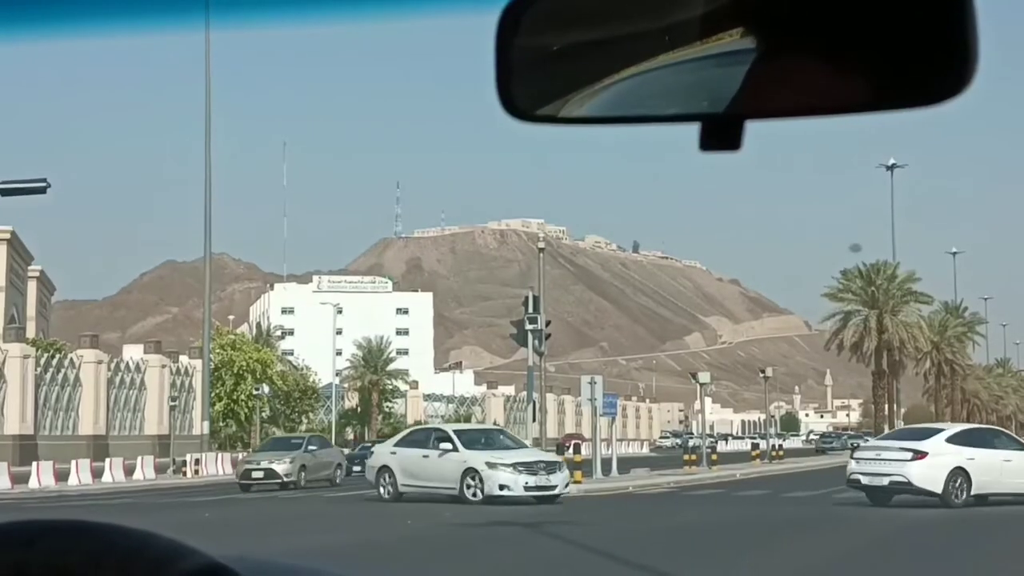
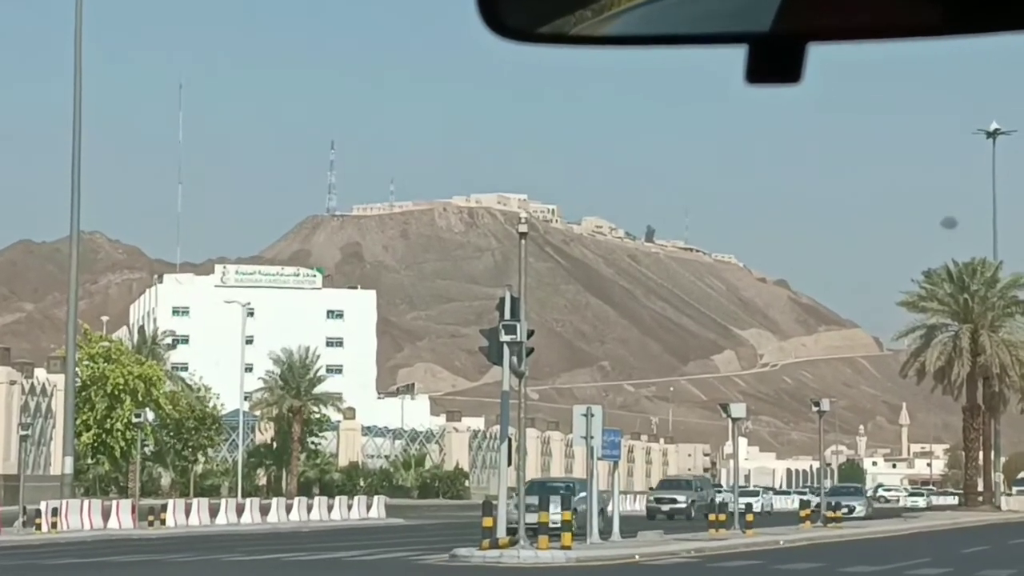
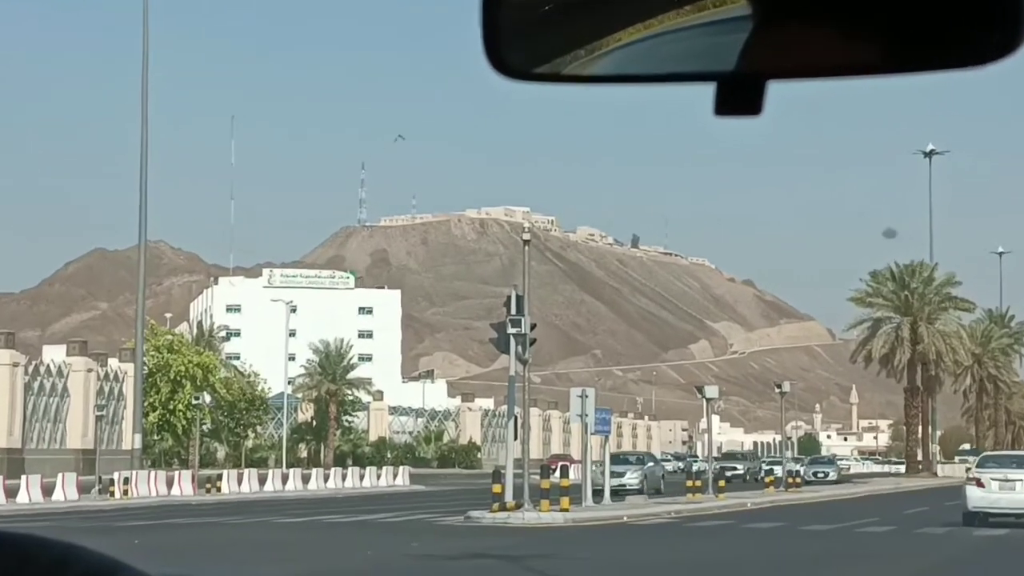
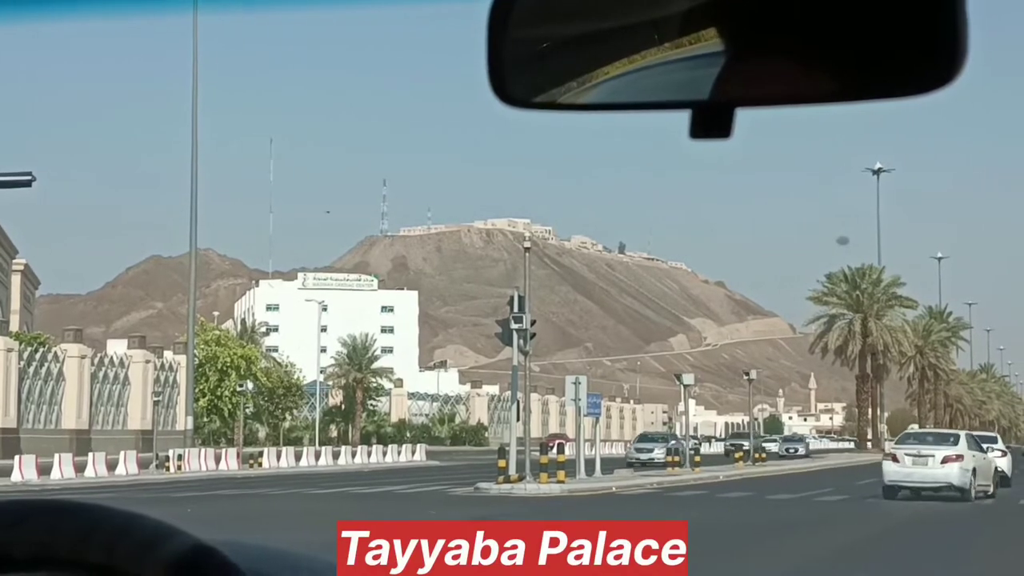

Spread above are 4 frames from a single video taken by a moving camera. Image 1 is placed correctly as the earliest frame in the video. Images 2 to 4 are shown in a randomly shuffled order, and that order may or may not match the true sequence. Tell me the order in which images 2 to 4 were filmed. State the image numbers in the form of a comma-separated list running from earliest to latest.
4, 3, 2
